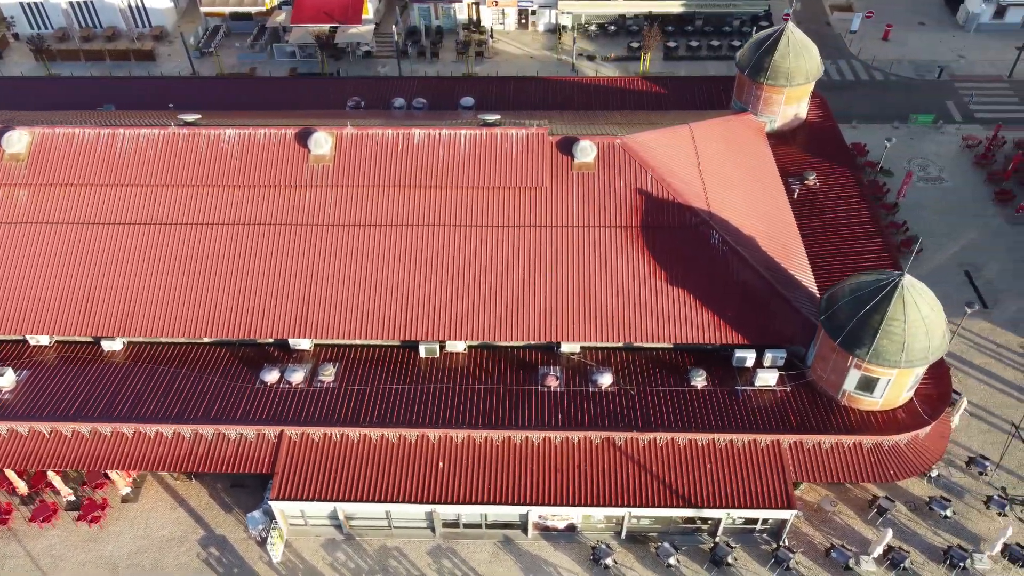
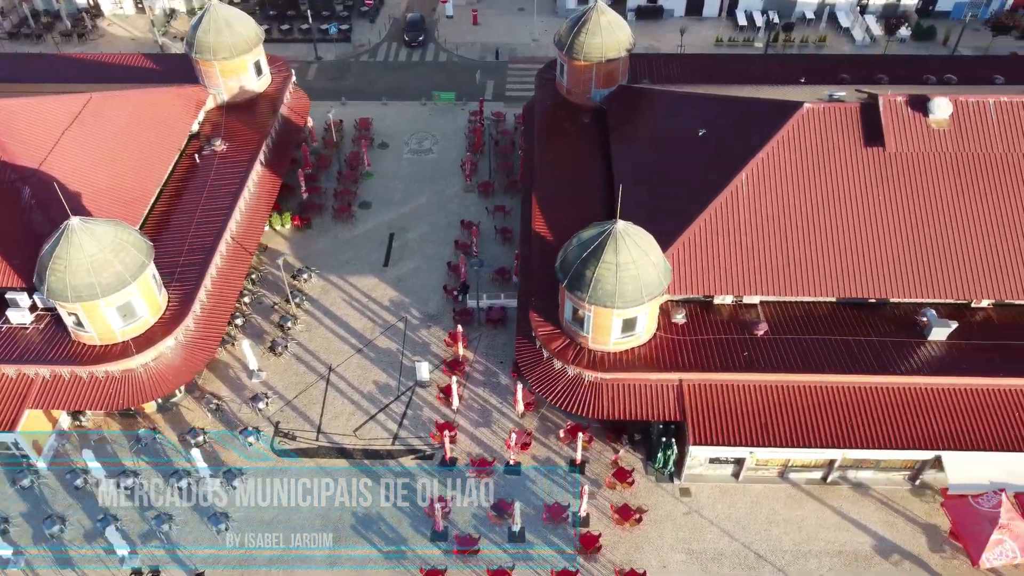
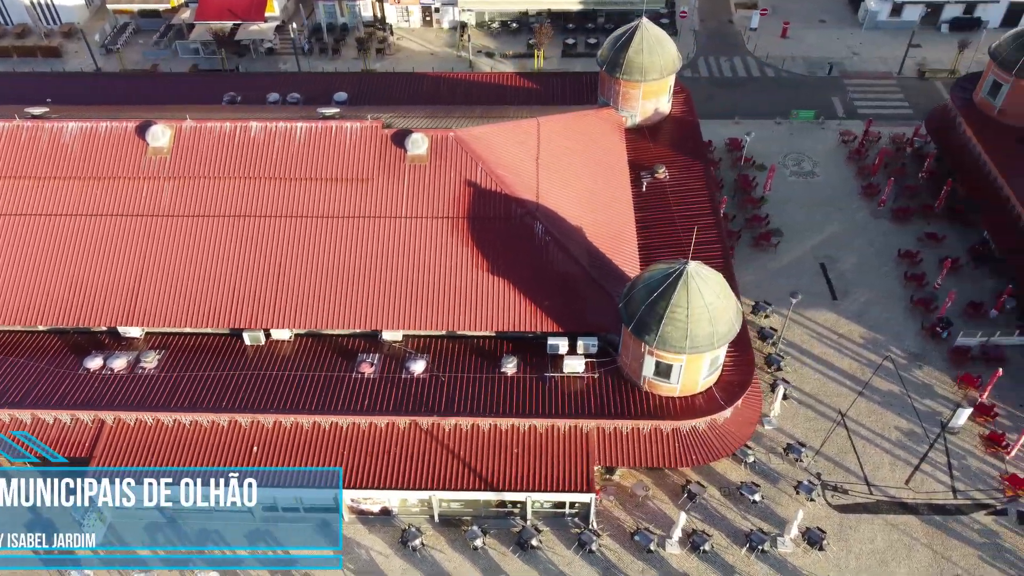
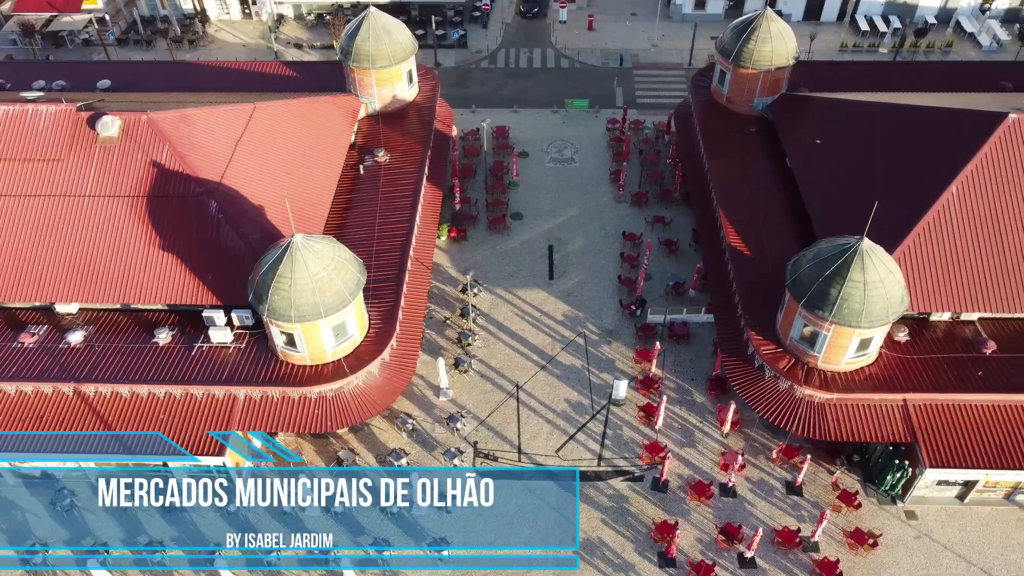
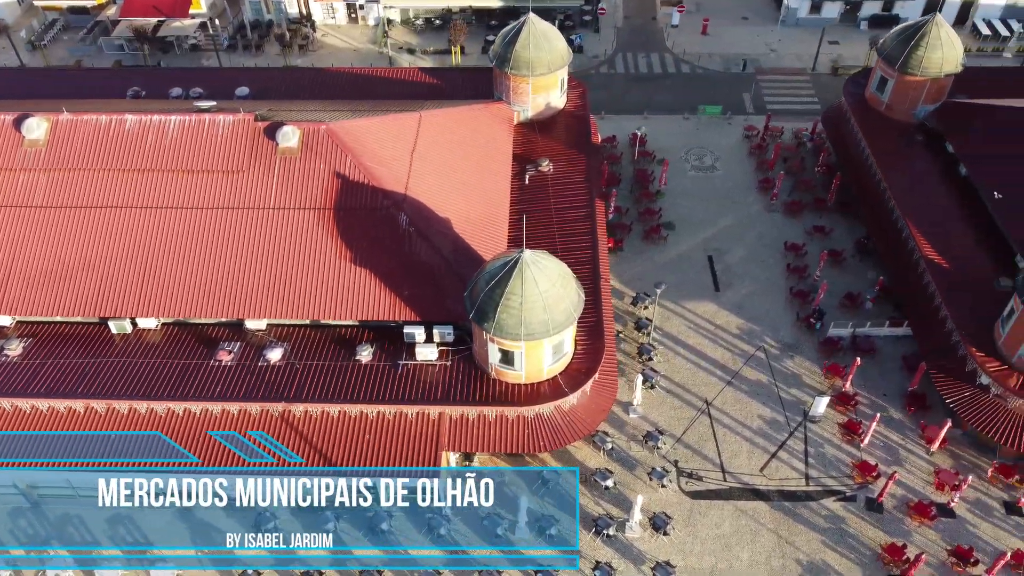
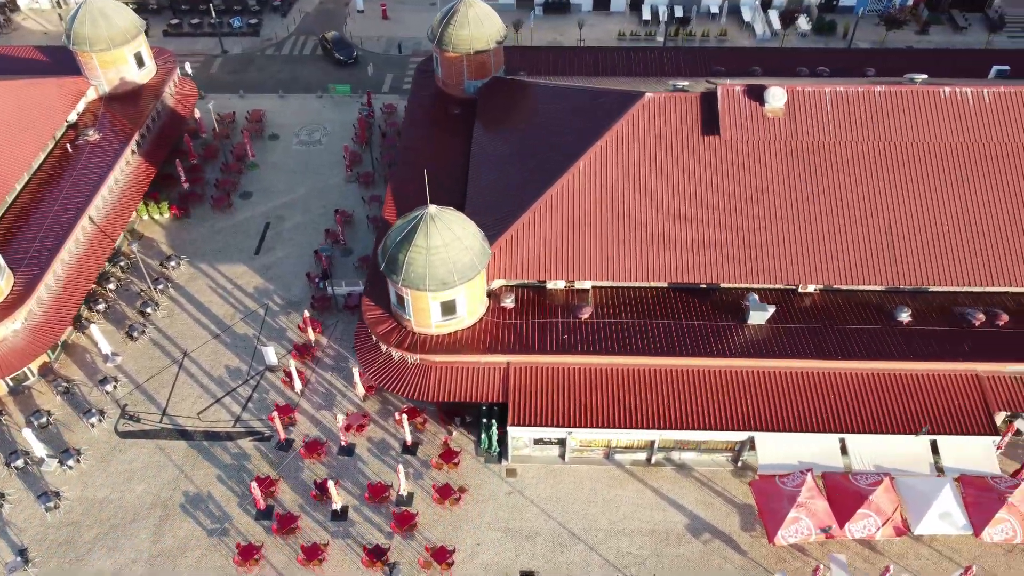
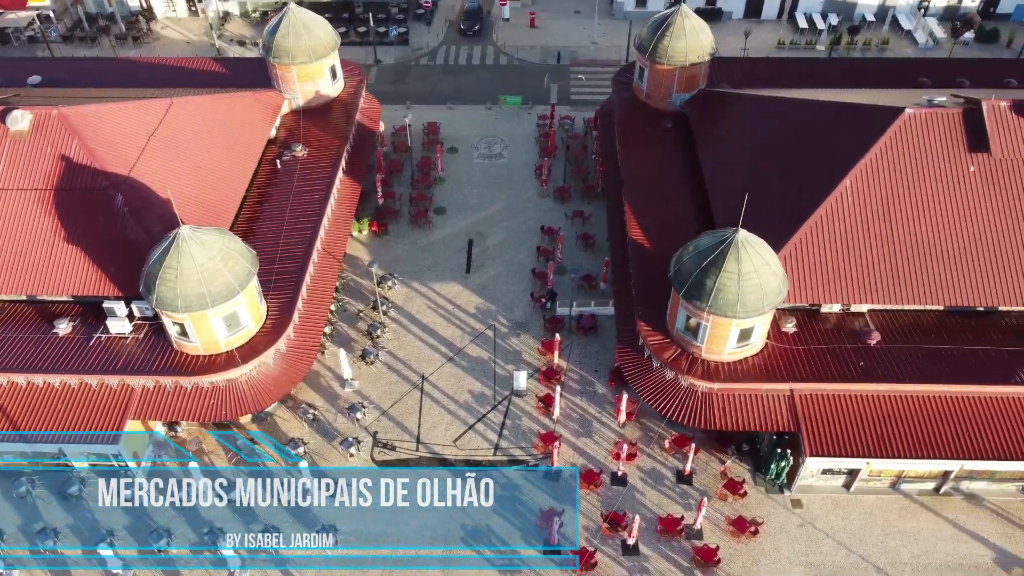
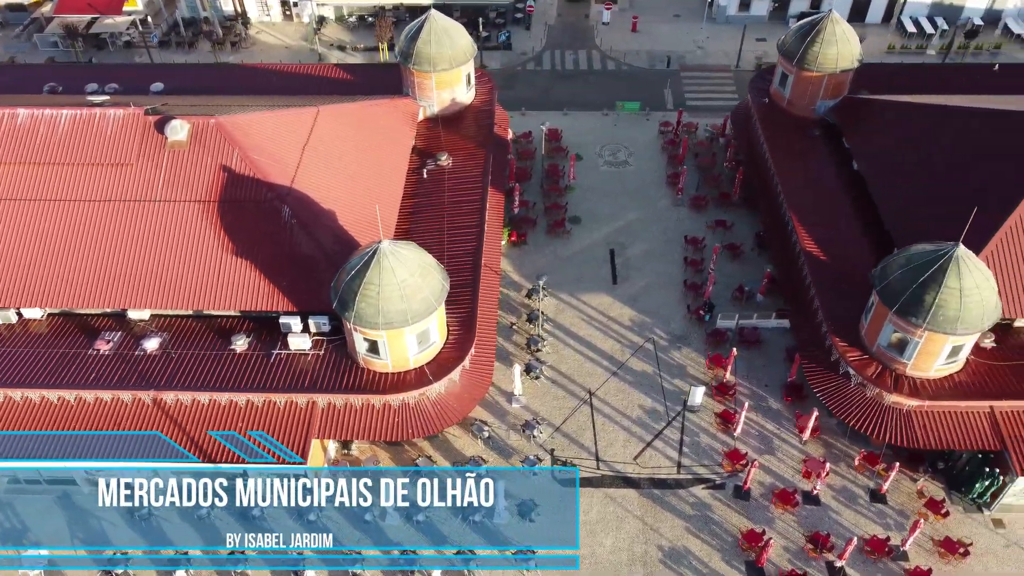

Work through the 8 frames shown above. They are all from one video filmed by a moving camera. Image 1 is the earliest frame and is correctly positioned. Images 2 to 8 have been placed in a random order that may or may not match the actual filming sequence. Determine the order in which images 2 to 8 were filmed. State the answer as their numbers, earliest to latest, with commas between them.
3, 5, 8, 4, 7, 2, 6
